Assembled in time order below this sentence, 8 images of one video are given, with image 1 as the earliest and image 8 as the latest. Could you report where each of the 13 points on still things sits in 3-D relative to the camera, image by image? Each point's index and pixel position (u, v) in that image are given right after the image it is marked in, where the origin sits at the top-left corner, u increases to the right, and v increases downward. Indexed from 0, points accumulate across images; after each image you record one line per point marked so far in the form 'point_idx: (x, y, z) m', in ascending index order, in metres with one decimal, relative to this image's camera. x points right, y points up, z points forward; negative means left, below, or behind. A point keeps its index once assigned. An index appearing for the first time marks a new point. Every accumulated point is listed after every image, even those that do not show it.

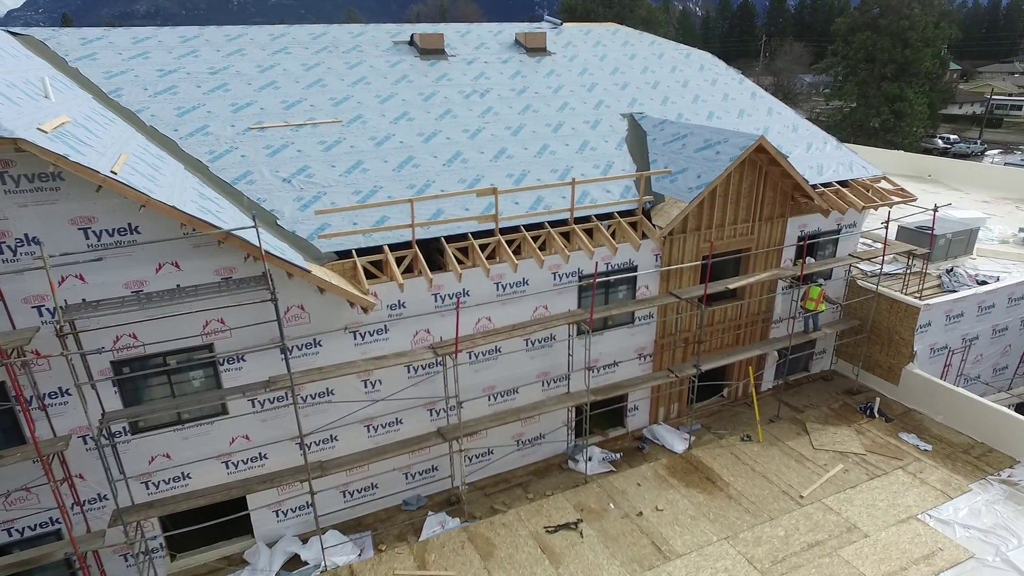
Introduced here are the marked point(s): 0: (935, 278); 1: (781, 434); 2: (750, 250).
0: (+8.8, +0.2, +13.0) m
1: (+4.6, -2.5, +10.7) m
2: (+4.1, +0.7, +10.7) m
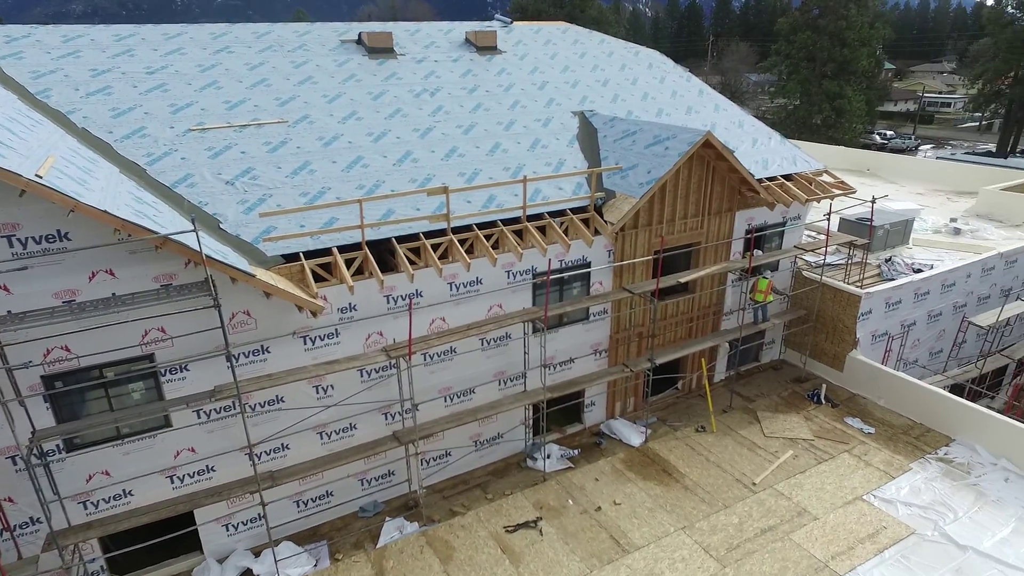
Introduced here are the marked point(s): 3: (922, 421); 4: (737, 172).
0: (+7.8, +0.4, +13.5) m
1: (+3.9, -2.4, +11.0) m
2: (+3.3, +0.8, +10.9) m
3: (+7.1, -2.3, +10.8) m
4: (+3.7, +1.9, +10.3) m
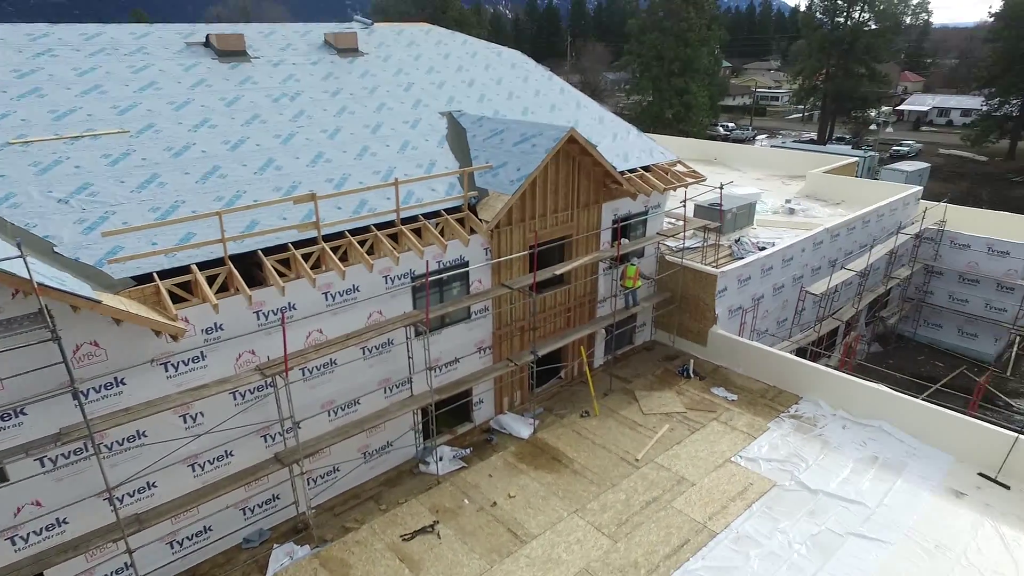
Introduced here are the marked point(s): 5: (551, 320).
0: (+5.1, +0.9, +14.7) m
1: (+1.9, -2.2, +11.5) m
2: (+1.1, +0.9, +11.3) m
3: (+5.1, -1.8, +11.9) m
4: (+1.5, +2.1, +10.8) m
5: (+0.7, -0.6, +11.4) m
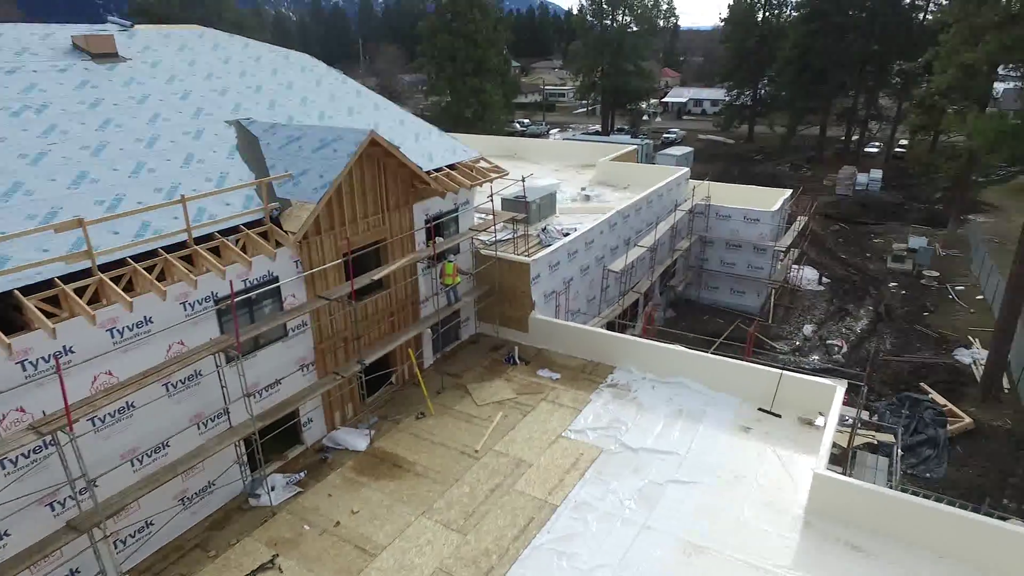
0: (+0.6, +1.3, +15.6) m
1: (-1.2, -2.1, +11.7) m
2: (-2.3, +0.9, +11.1) m
3: (+1.7, -1.5, +12.9) m
4: (-1.8, +2.1, +10.8) m
5: (-2.5, -0.7, +11.2) m
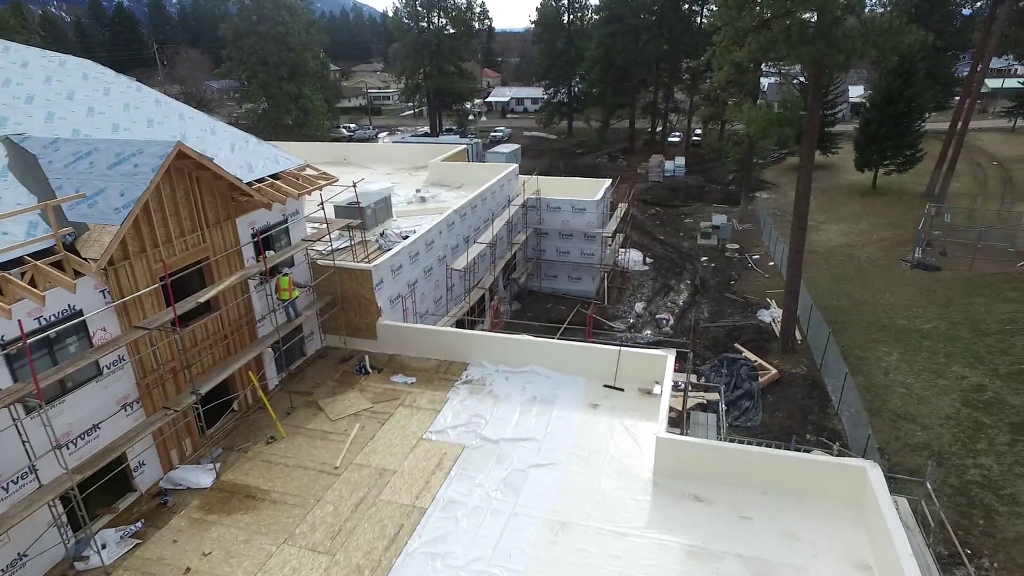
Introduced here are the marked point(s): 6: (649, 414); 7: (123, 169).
0: (-3.4, +1.1, +15.2) m
1: (-3.8, -2.4, +11.0) m
2: (-5.0, +0.5, +10.2) m
3: (-1.4, -1.4, +12.9) m
4: (-4.6, +1.8, +10.0) m
5: (-5.0, -1.1, +10.2) m
6: (+2.4, -2.2, +11.1) m
7: (-5.5, +1.7, +8.8) m
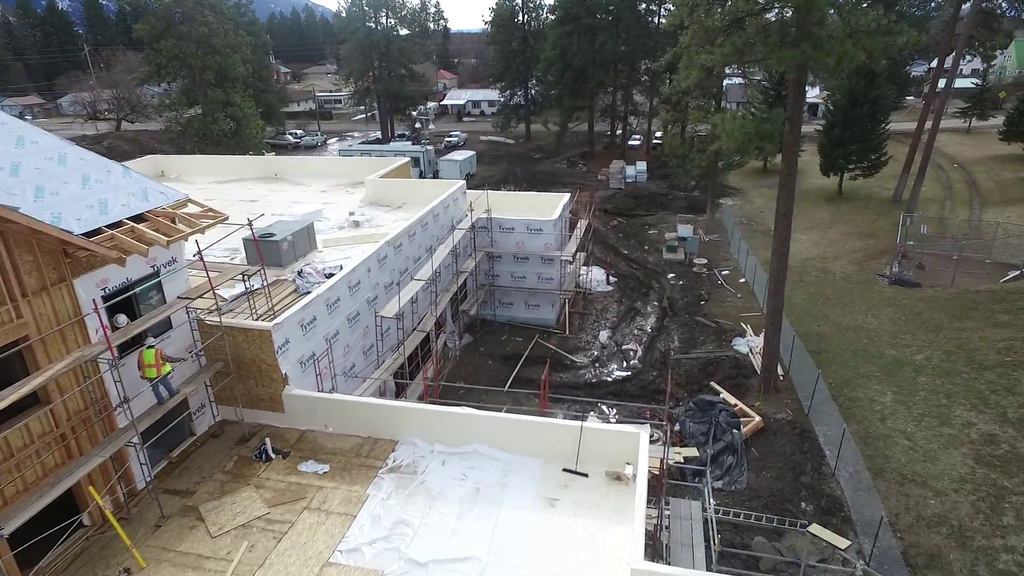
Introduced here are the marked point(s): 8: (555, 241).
0: (-4.6, 0.0, +12.7) m
1: (-4.7, -3.5, +8.5) m
2: (-5.9, -0.6, +7.6) m
3: (-2.4, -2.5, +10.5) m
4: (-5.6, +0.7, +7.4) m
5: (-5.9, -2.2, +7.6) m
6: (+1.5, -3.2, +8.8) m
7: (-6.4, +0.6, +6.2) m
8: (+1.4, +1.5, +19.6) m
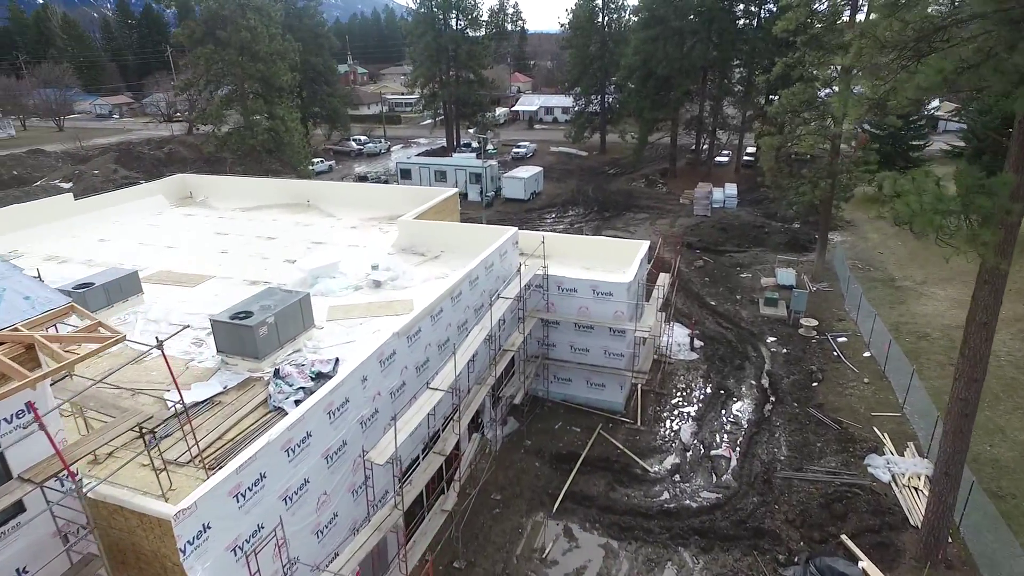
0: (-3.9, -1.7, +9.0) m
1: (-4.6, -5.2, +4.9) m
2: (-5.8, -2.3, +4.1) m
3: (-2.1, -4.3, +6.6) m
4: (-5.4, -1.0, +3.9) m
5: (-5.8, -3.8, +4.1) m
6: (+1.6, -5.1, +4.5) m
7: (-6.3, -1.0, +2.8) m
8: (+2.9, -0.5, +15.3) m
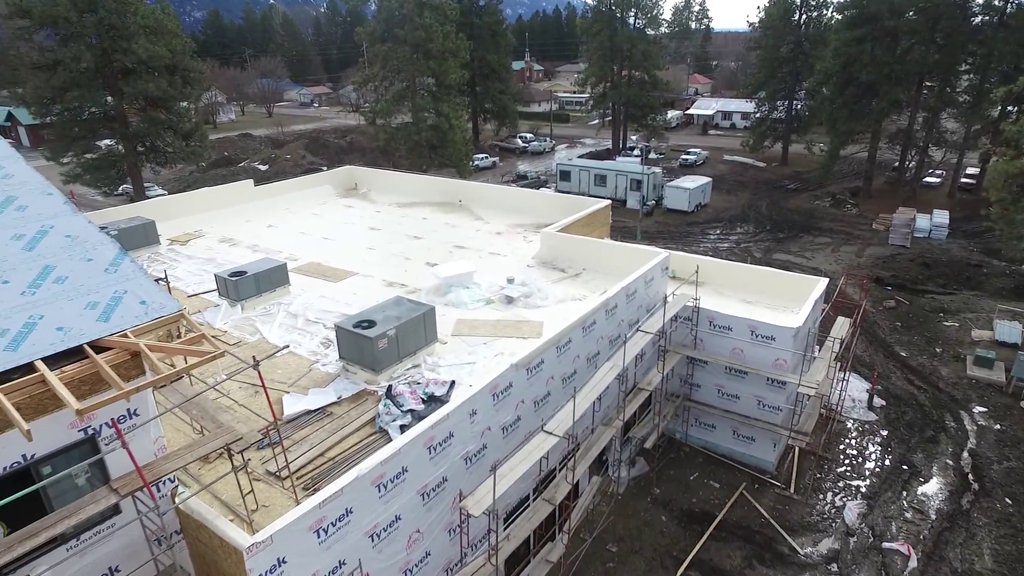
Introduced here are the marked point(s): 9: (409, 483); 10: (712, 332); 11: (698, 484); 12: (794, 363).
0: (-2.3, -1.9, +8.6) m
1: (-4.3, -5.2, +4.8) m
2: (-5.3, -2.2, +4.3) m
3: (-1.4, -4.6, +5.9) m
4: (-4.9, -1.0, +4.0) m
5: (-5.6, -3.7, +4.4) m
6: (+1.6, -5.8, +3.0) m
7: (-6.1, -0.9, +3.1) m
8: (+5.9, -1.5, +13.0) m
9: (-1.3, -2.5, +8.0) m
10: (+4.5, -1.0, +13.9) m
11: (+4.2, -4.4, +14.0) m
12: (+6.0, -1.6, +13.0) m
